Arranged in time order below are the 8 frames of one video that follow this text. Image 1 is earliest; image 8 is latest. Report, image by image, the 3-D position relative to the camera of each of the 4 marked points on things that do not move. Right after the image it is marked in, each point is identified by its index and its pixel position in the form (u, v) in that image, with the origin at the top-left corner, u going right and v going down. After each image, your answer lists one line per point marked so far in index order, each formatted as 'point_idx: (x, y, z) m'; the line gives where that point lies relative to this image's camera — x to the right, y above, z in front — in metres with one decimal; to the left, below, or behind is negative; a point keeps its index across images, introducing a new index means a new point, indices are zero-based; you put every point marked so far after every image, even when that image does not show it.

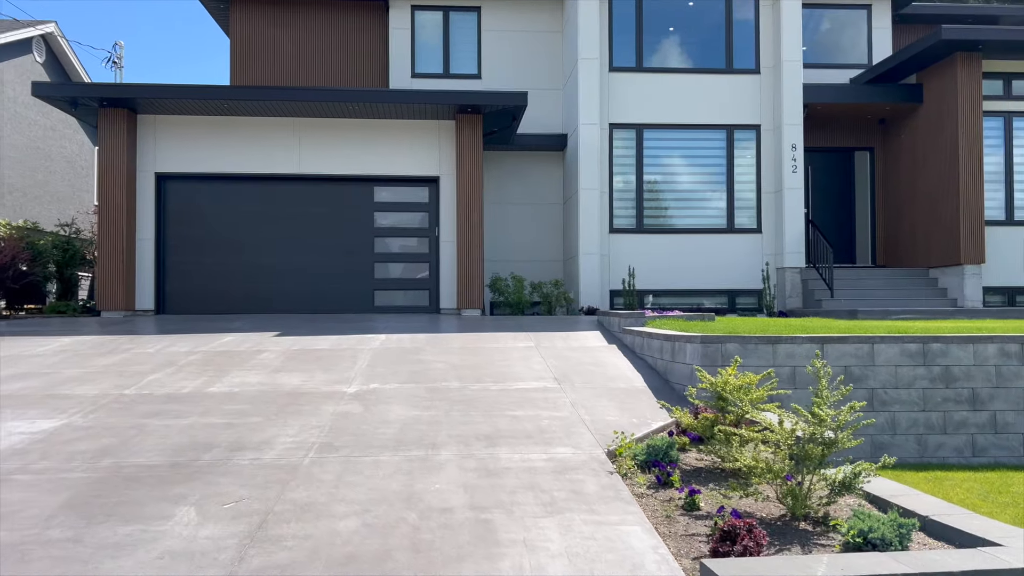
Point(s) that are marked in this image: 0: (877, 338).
0: (+3.5, -0.5, +8.0) m
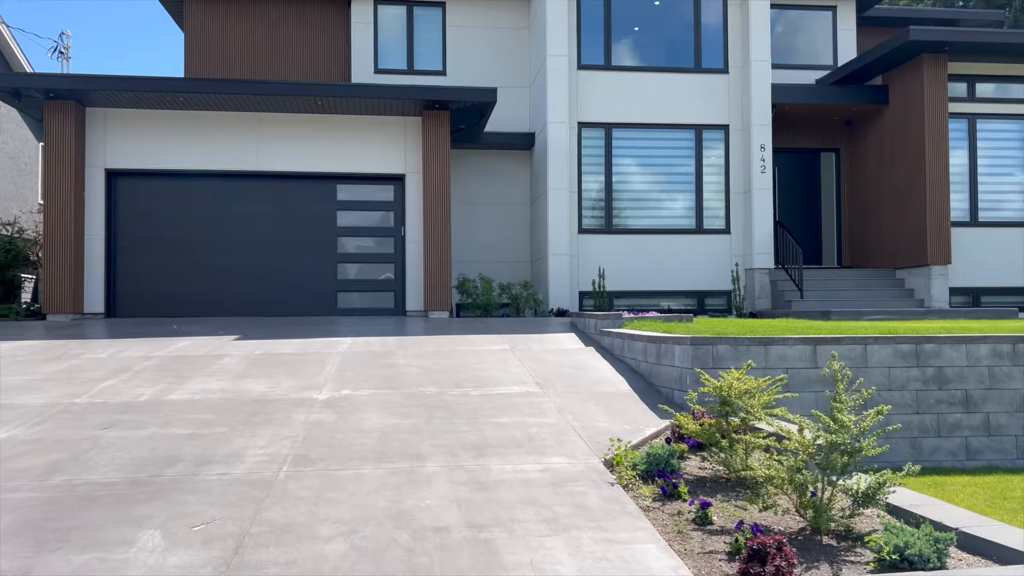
0: (+3.3, -0.5, +7.7) m
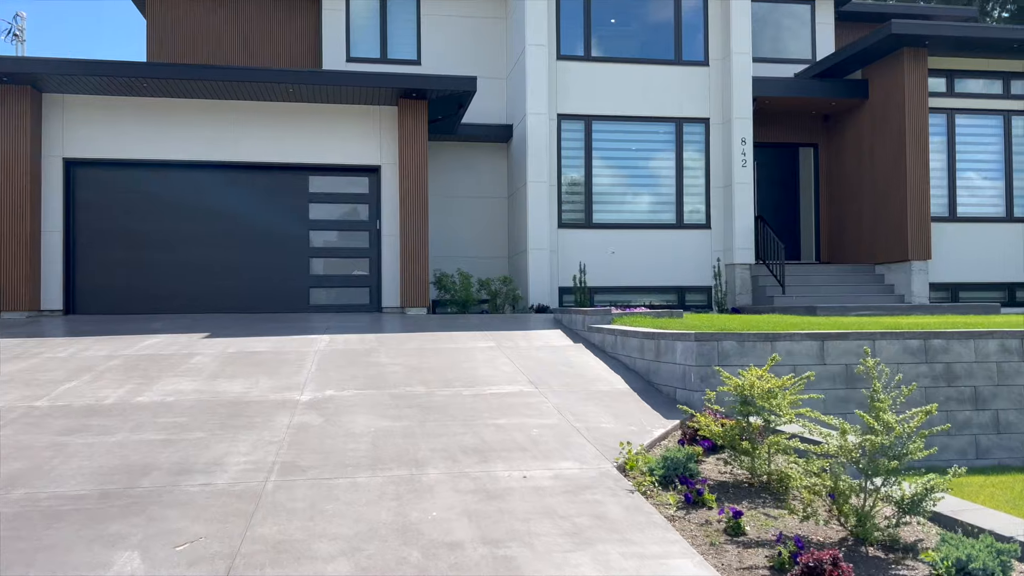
0: (+3.3, -0.4, +7.5) m
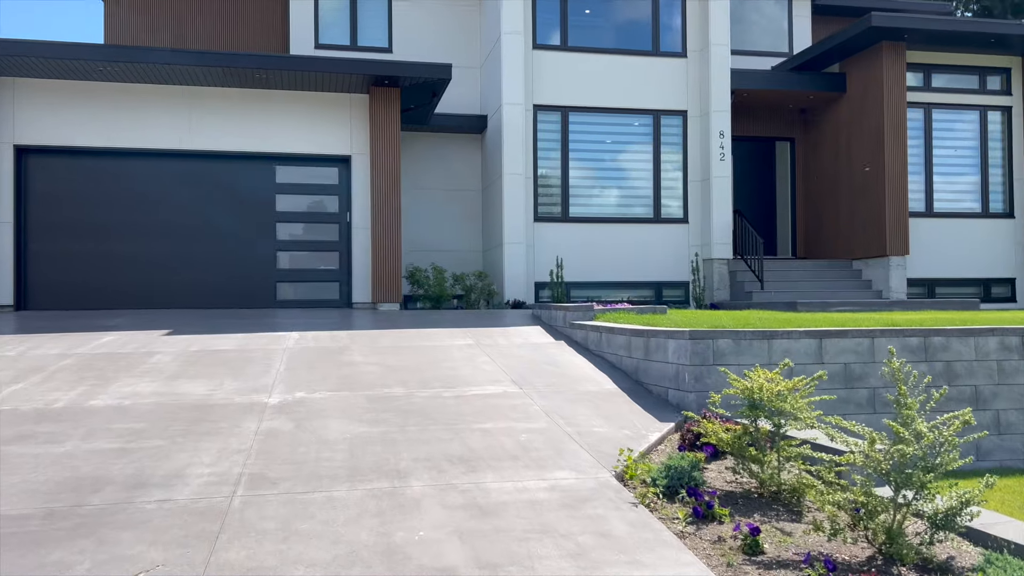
0: (+3.2, -0.4, +7.2) m
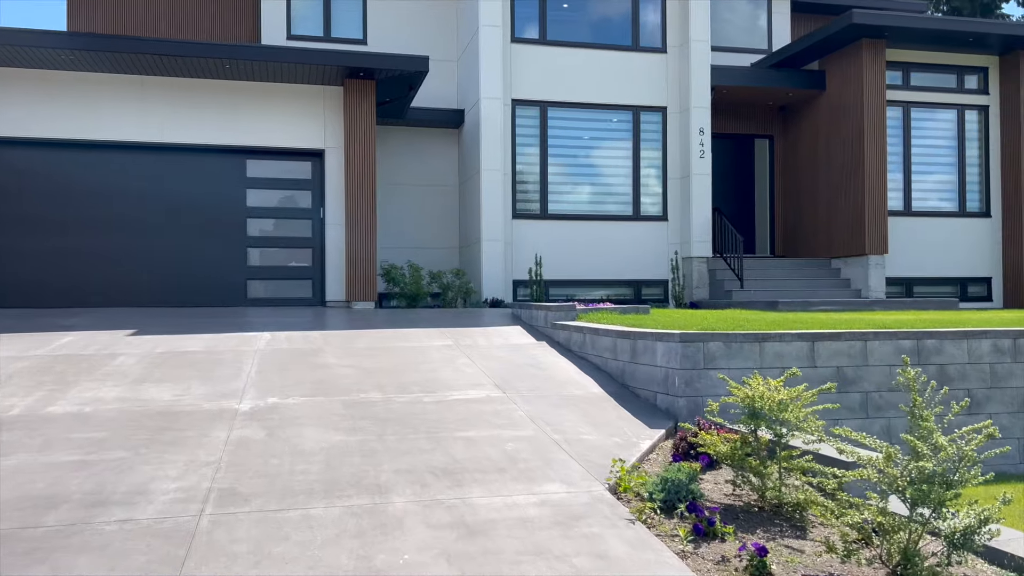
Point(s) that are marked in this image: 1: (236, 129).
0: (+3.0, -0.4, +7.0) m
1: (-4.5, +2.6, +13.4) m
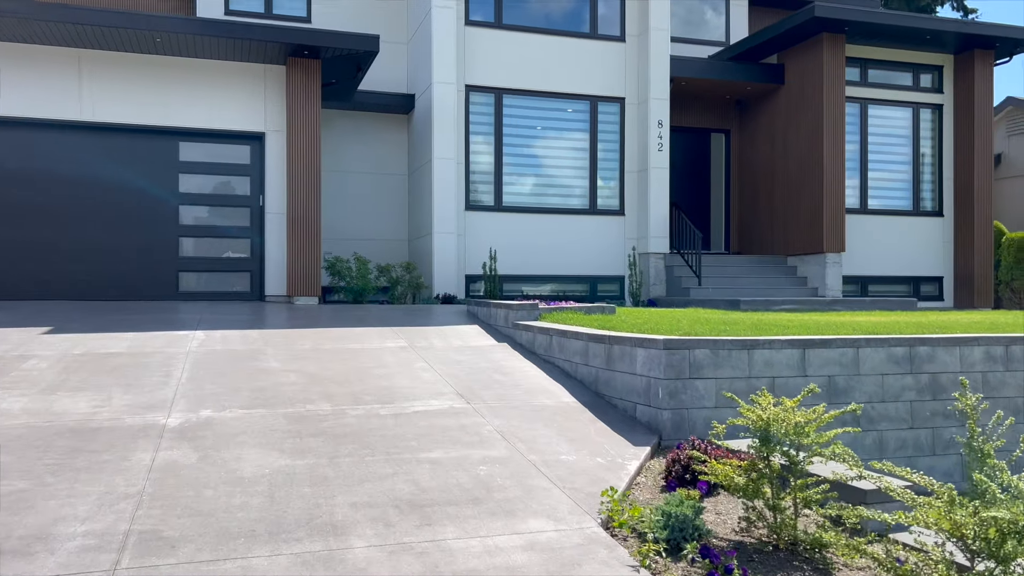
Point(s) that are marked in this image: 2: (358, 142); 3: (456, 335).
0: (+2.8, -0.4, +6.5) m
1: (-5.1, +2.7, +12.3) m
2: (-2.9, +2.7, +15.3) m
3: (-0.6, -0.5, +9.4) m
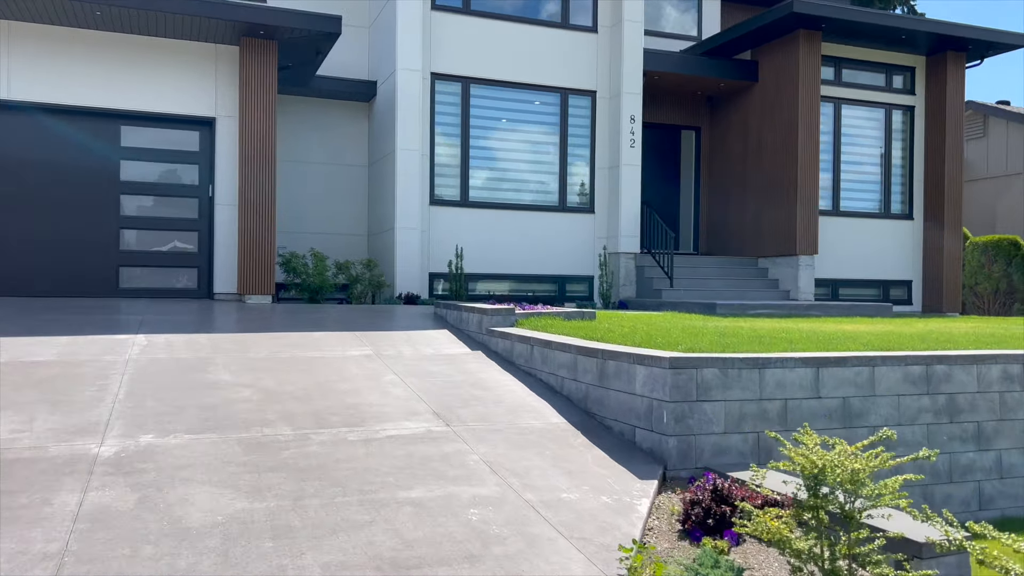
0: (+2.7, -0.5, +6.0) m
1: (-5.5, +2.7, +11.3) m
2: (-3.4, +2.7, +14.4) m
3: (-0.9, -0.6, +8.7) m
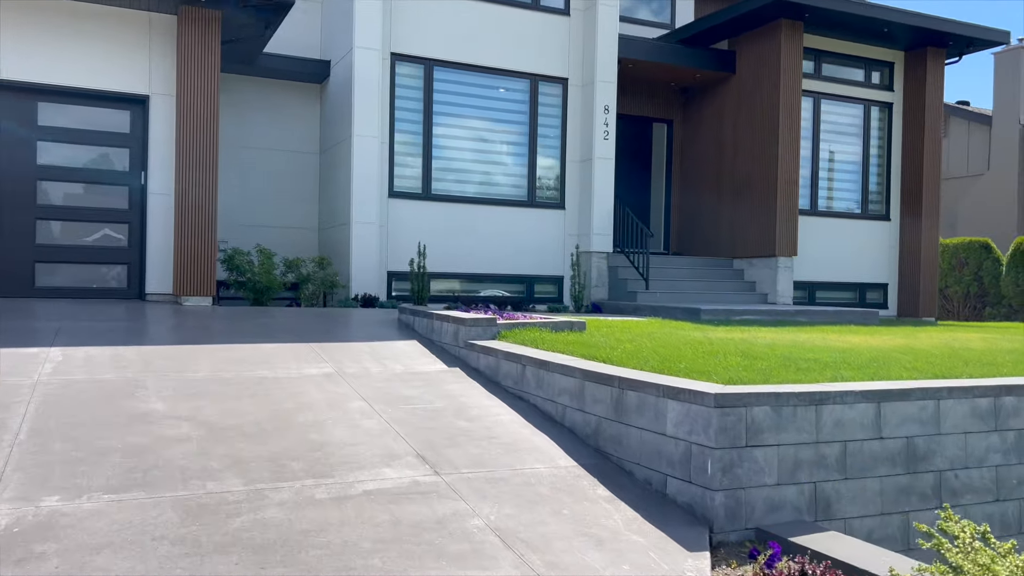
0: (+2.7, -0.6, +5.1) m
1: (-5.8, +2.7, +9.8) m
2: (-3.9, +2.7, +13.0) m
3: (-1.1, -0.6, +7.6) m
